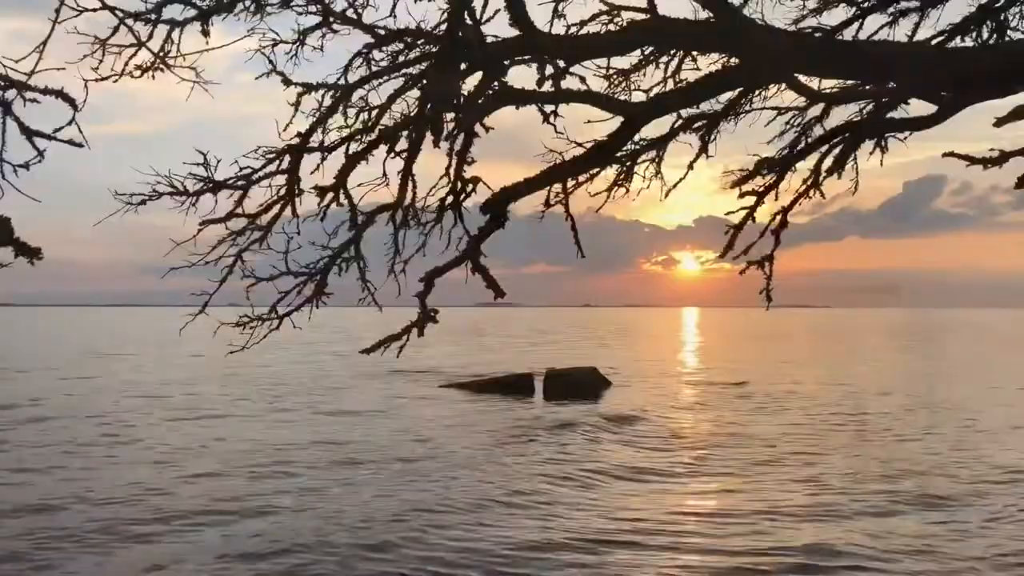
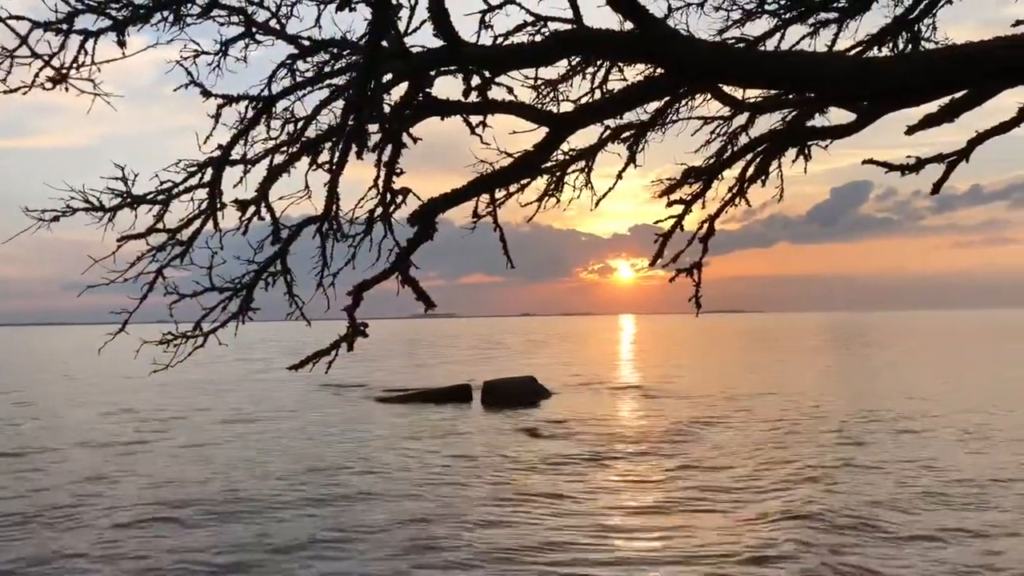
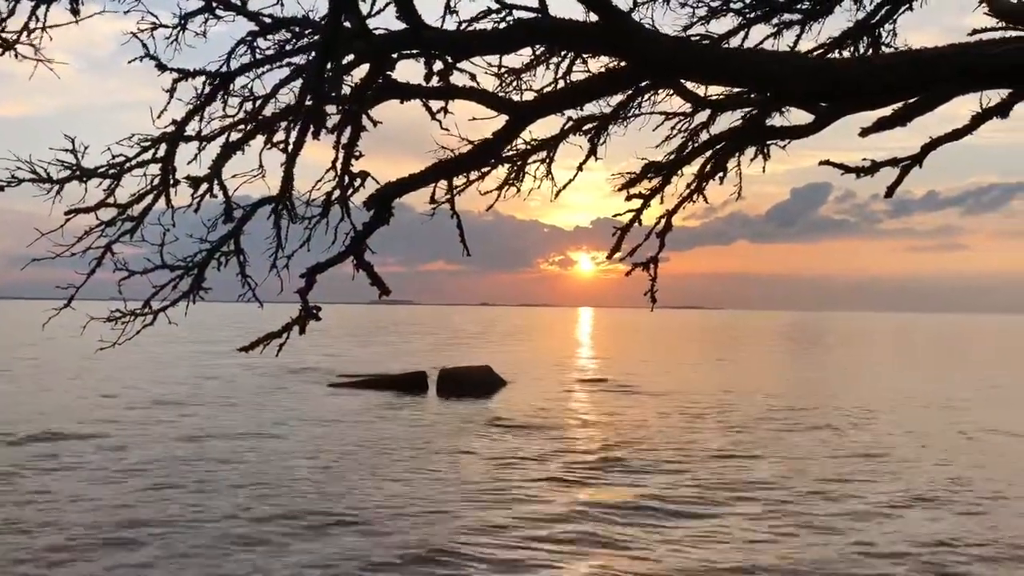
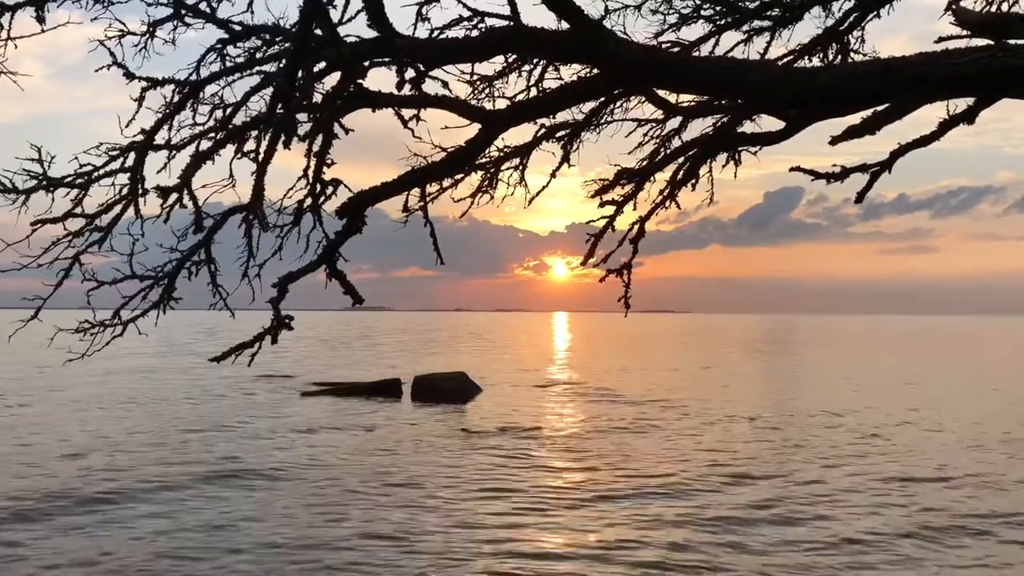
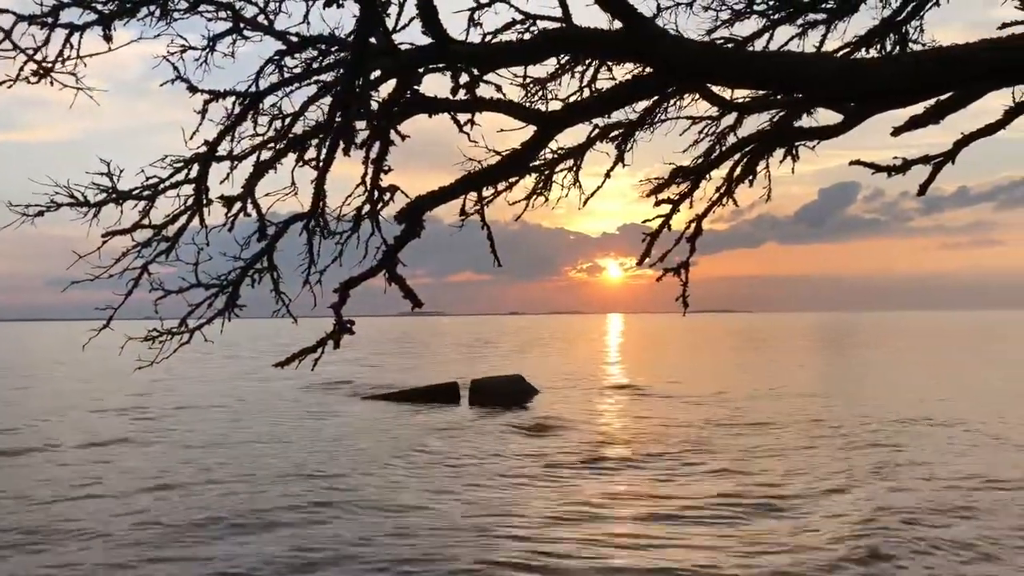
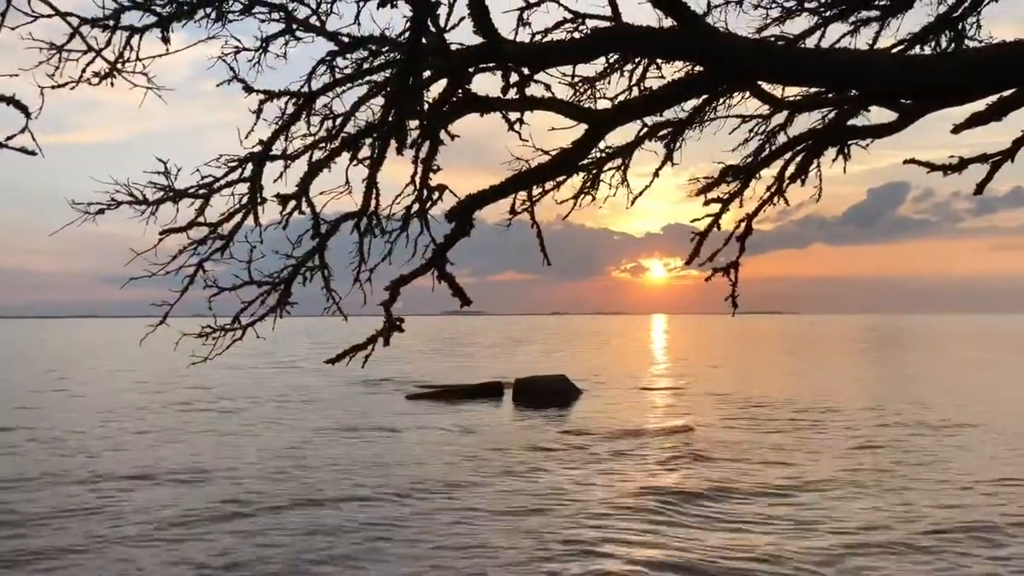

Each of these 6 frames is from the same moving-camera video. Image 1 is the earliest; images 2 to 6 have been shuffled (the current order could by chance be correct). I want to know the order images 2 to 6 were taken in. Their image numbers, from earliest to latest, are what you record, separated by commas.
6, 2, 5, 3, 4
